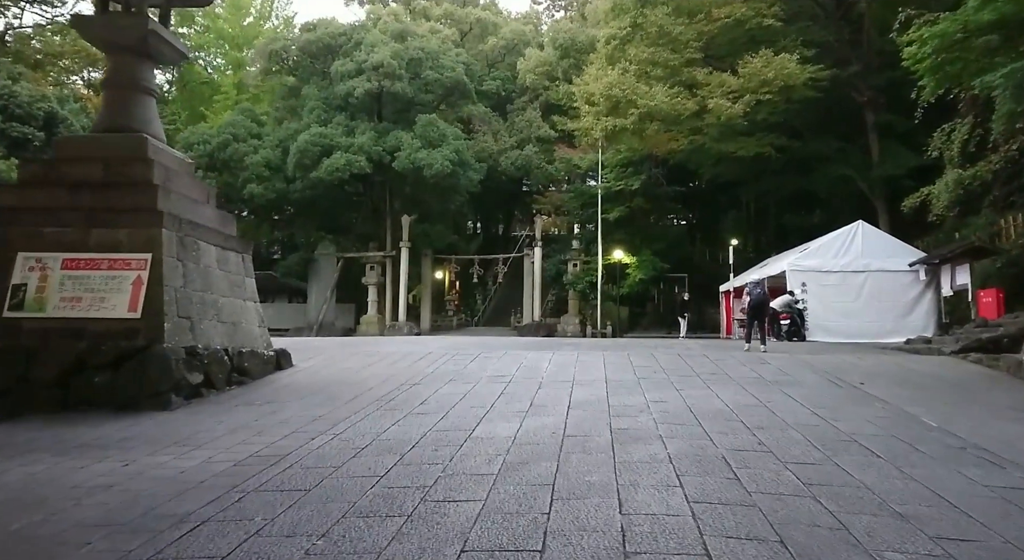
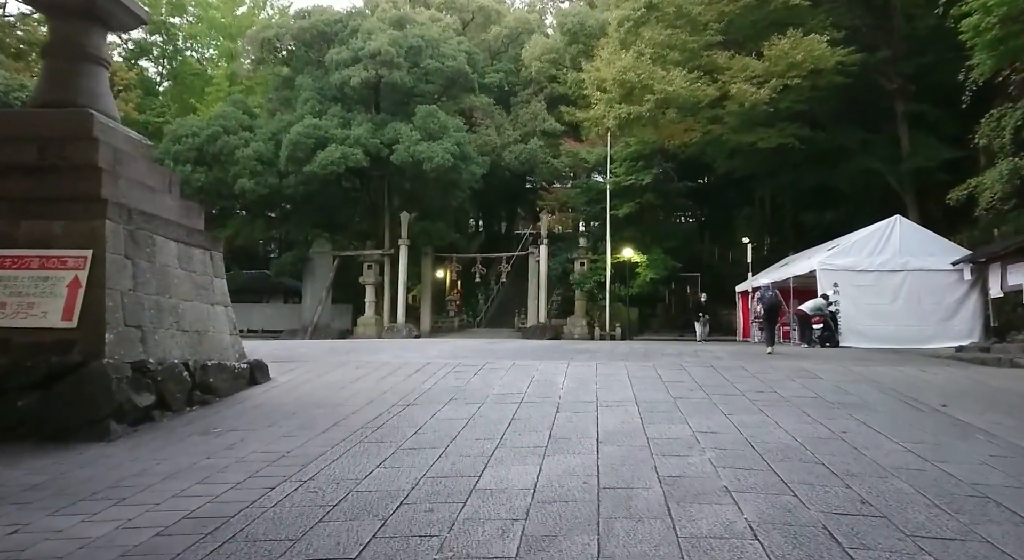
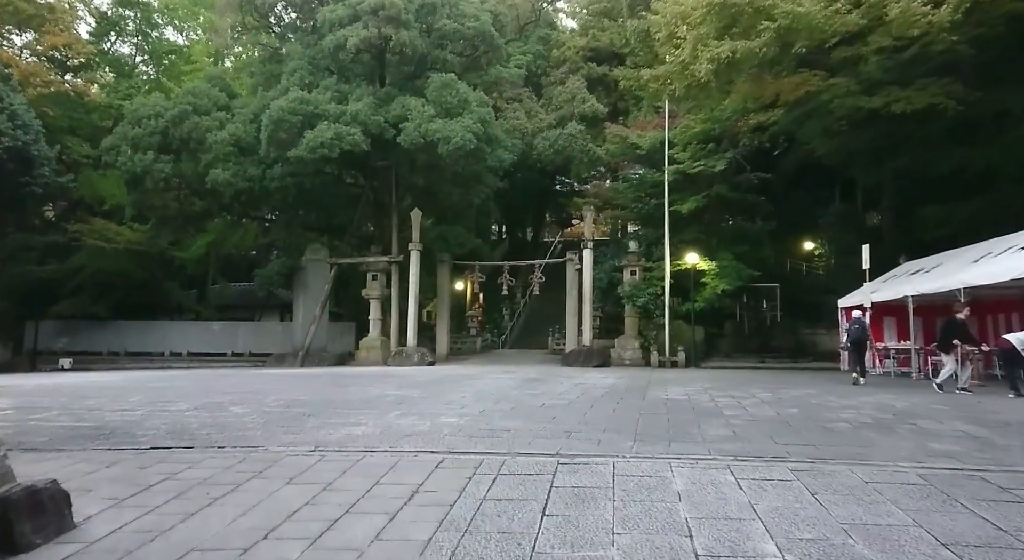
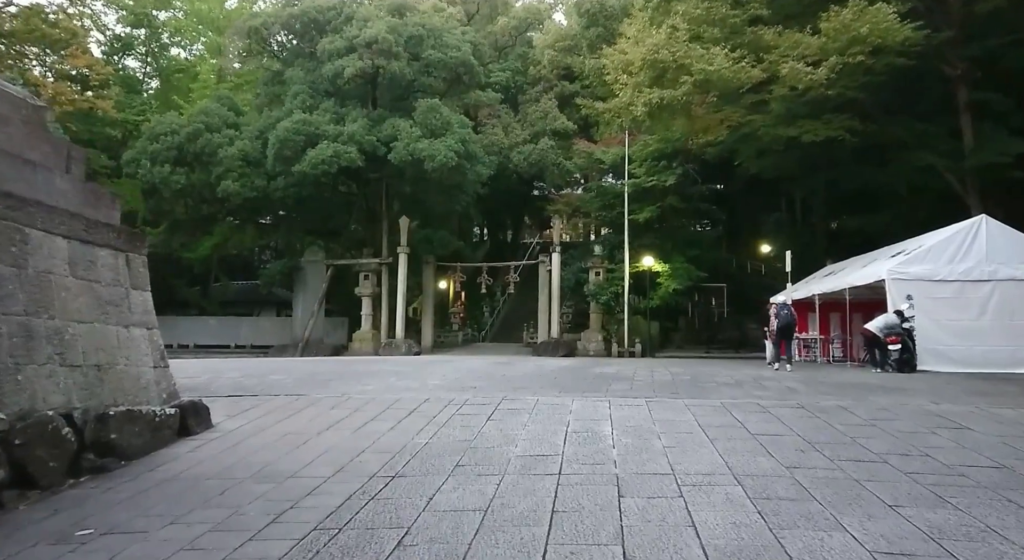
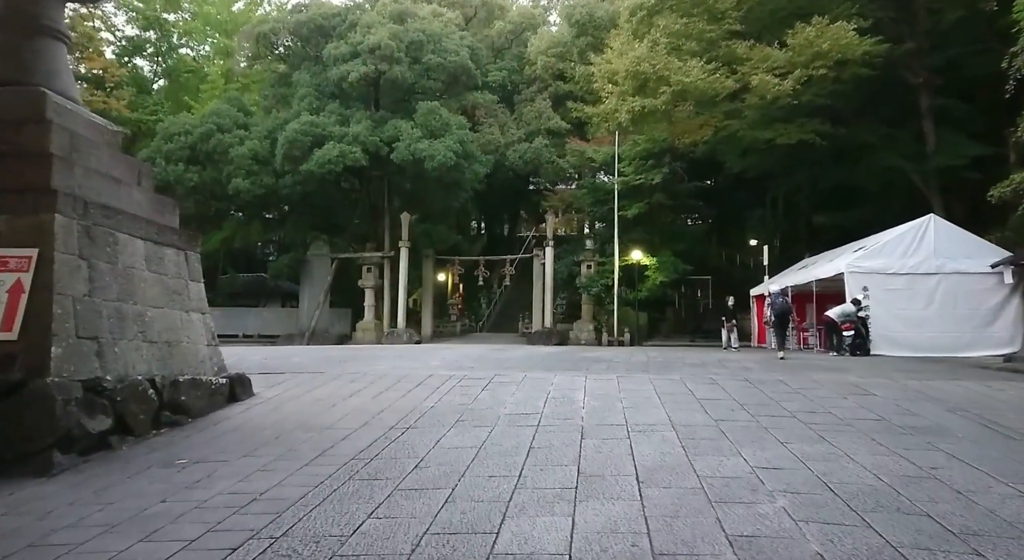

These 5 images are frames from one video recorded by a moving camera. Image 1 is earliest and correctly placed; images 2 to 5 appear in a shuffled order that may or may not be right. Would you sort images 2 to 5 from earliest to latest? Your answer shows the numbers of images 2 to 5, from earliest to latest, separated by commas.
2, 5, 4, 3
